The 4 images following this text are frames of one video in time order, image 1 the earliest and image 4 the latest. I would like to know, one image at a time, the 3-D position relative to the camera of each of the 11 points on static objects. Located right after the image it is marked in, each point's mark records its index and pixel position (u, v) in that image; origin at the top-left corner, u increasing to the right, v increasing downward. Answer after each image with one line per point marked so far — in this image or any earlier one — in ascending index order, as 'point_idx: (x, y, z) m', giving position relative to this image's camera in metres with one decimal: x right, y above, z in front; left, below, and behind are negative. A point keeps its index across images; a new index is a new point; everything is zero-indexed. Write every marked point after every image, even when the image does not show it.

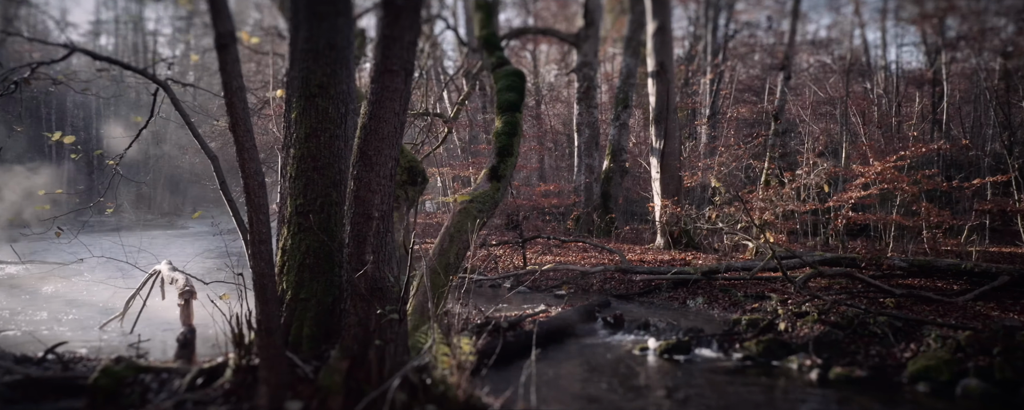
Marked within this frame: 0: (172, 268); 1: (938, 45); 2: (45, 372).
0: (-4.0, -0.8, +7.3) m
1: (+10.6, +4.0, +15.5) m
2: (-4.9, -1.7, +6.4) m
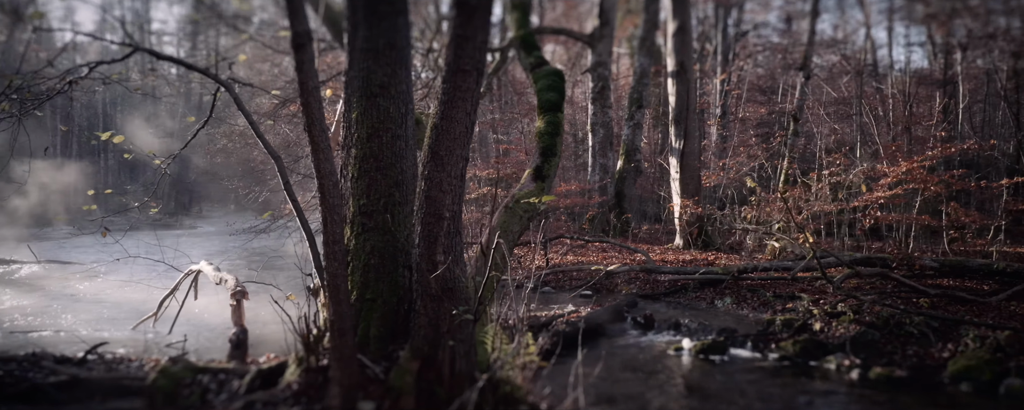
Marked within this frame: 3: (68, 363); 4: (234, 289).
0: (-3.5, -0.8, +7.3) m
1: (+11.1, +4.0, +15.5) m
2: (-4.4, -1.7, +6.4) m
3: (-4.7, -1.7, +6.5) m
4: (-2.9, -0.9, +6.4) m
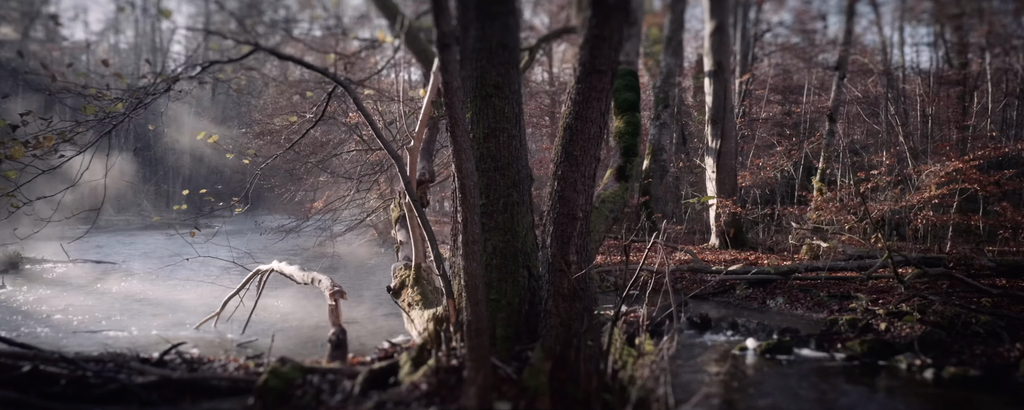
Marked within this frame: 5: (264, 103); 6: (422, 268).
0: (-2.6, -0.8, +7.3) m
1: (+11.9, +4.0, +15.5) m
2: (-3.5, -1.7, +6.4) m
3: (-3.8, -1.7, +6.5) m
4: (-2.0, -0.9, +6.4) m
5: (-5.5, +2.2, +13.5) m
6: (-1.0, -0.7, +7.0) m
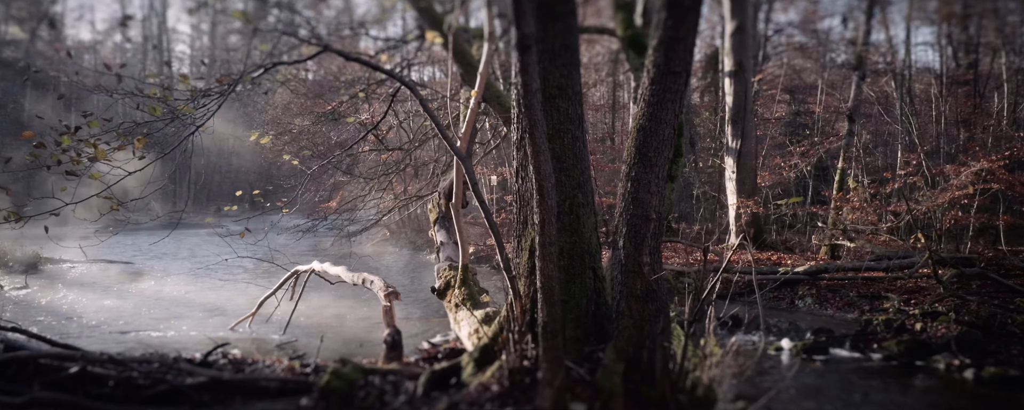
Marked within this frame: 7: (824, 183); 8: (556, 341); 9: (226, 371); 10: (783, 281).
0: (-2.1, -0.8, +7.3) m
1: (+12.4, +4.0, +15.6) m
2: (-3.0, -1.7, +6.4) m
3: (-3.3, -1.7, +6.5) m
4: (-1.5, -0.9, +6.4) m
5: (-5.0, +2.2, +13.5) m
6: (-0.5, -0.7, +7.0) m
7: (+9.4, +0.6, +18.5) m
8: (+0.3, -0.9, +4.2) m
9: (-2.9, -1.7, +6.4) m
10: (+4.8, -1.3, +10.8) m
